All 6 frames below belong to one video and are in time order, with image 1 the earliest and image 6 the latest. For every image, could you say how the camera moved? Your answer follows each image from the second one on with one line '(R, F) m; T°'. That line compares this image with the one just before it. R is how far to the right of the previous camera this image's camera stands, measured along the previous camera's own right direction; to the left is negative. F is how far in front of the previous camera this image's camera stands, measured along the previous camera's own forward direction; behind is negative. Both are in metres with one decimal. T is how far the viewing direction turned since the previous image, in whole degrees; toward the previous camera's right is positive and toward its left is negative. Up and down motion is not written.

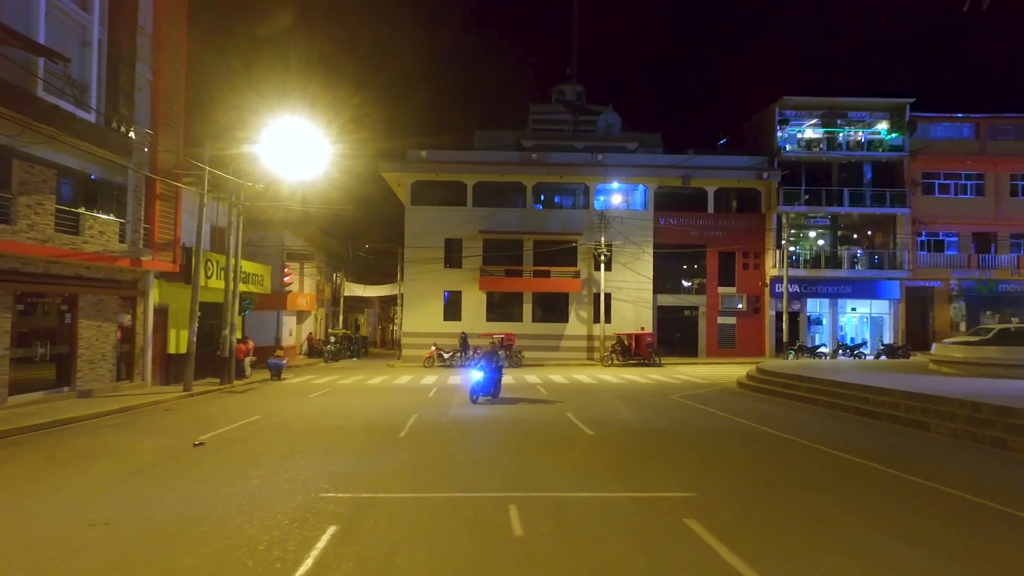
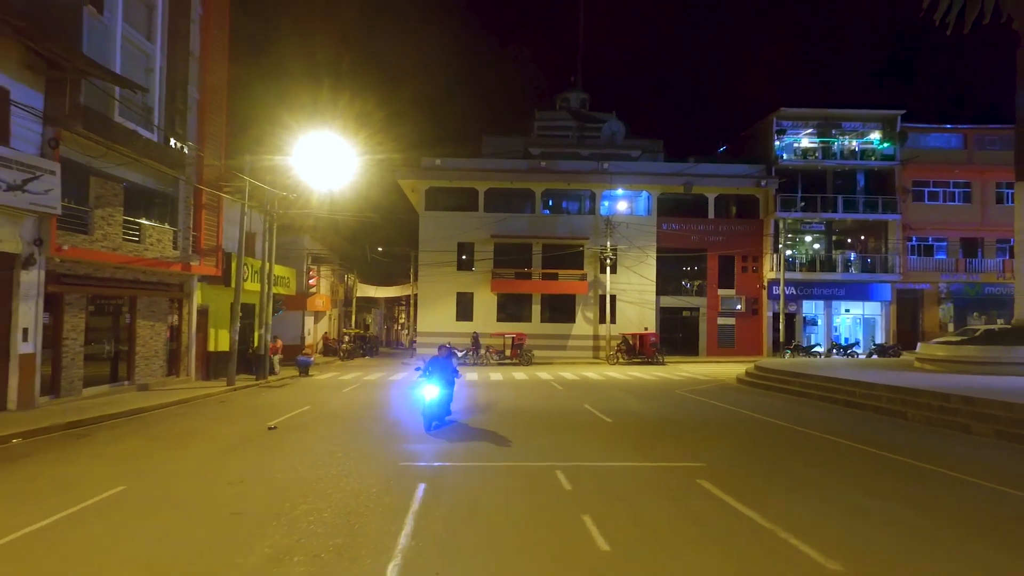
(-0.7, -1.8) m; 0°
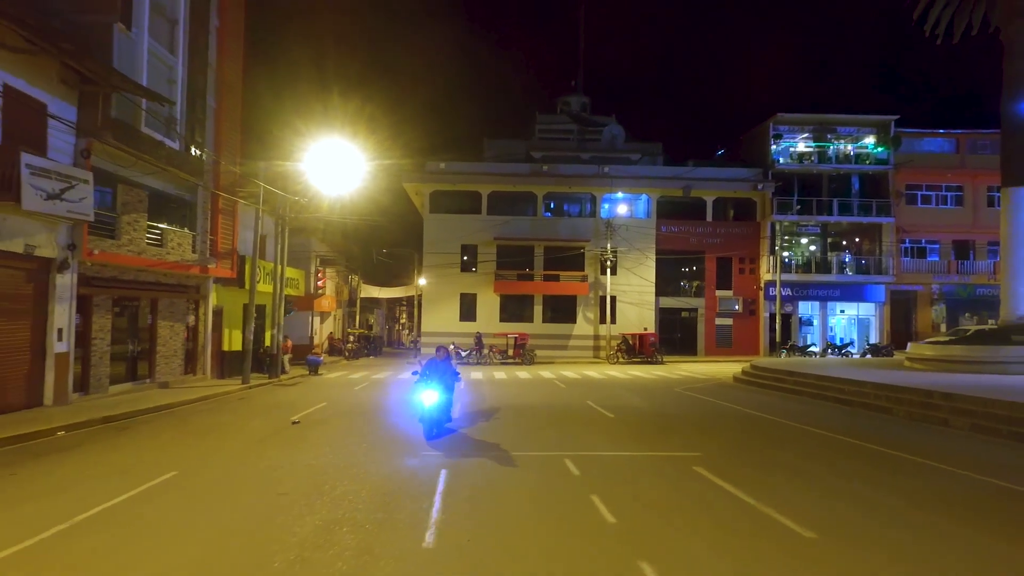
(-0.2, -0.9) m; 0°
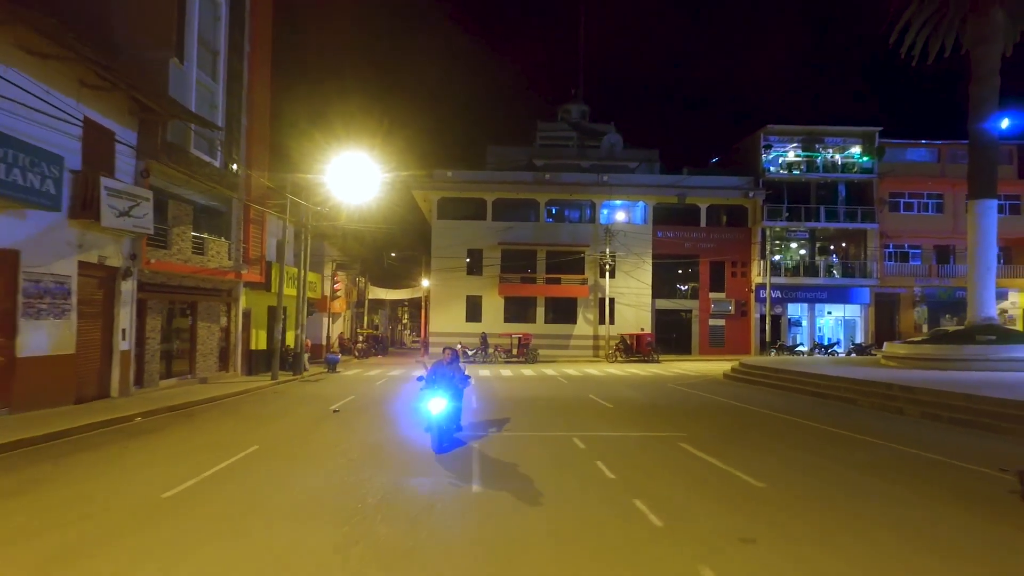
(-0.4, -2.1) m; 0°
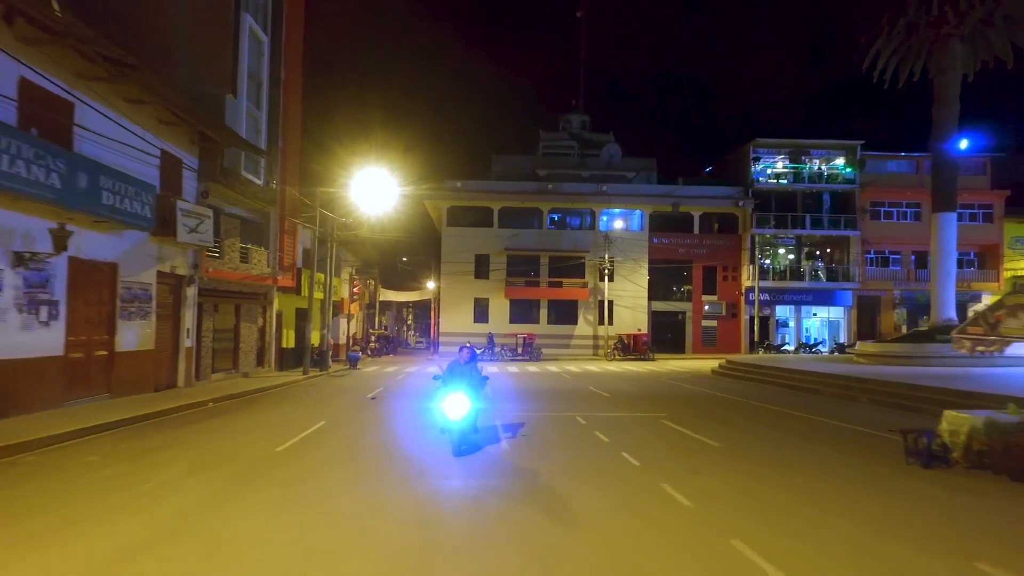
(-0.3, -2.9) m; 0°
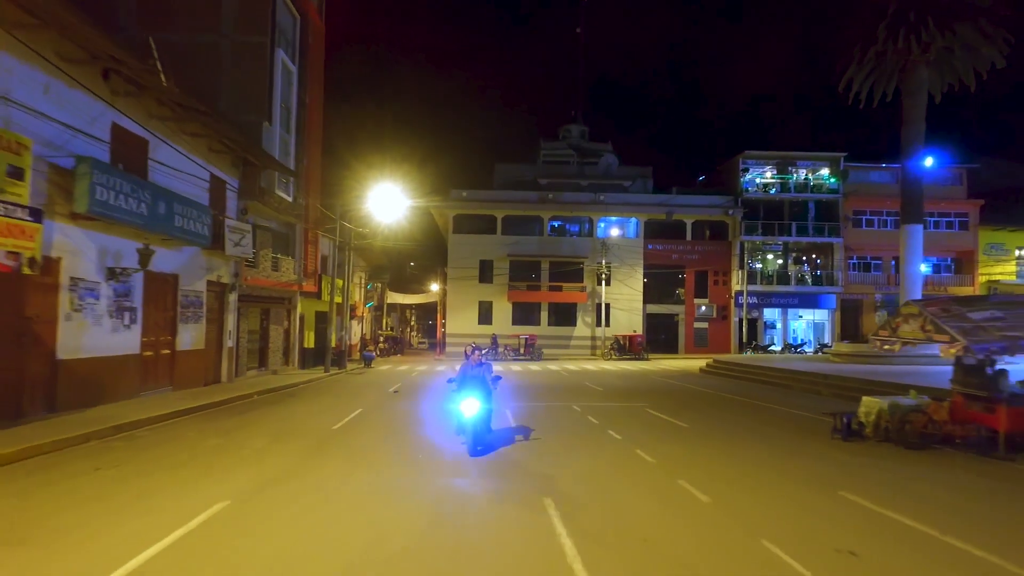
(-0.2, -2.7) m; 0°
